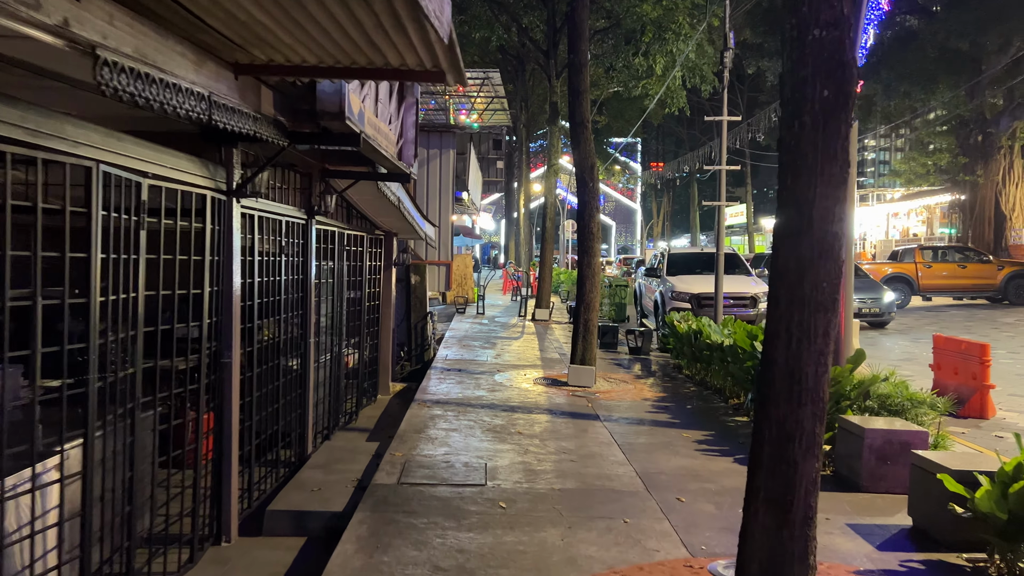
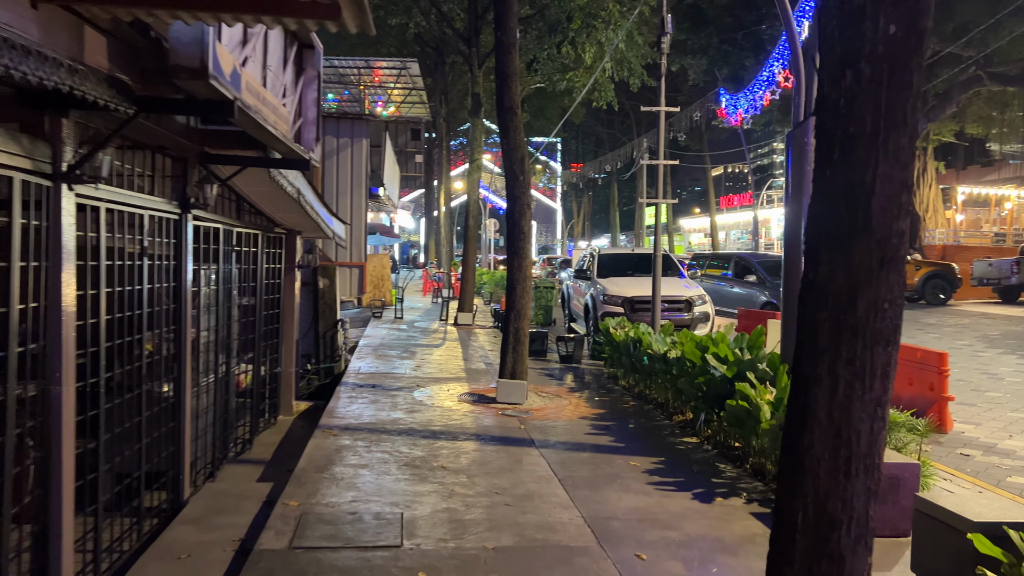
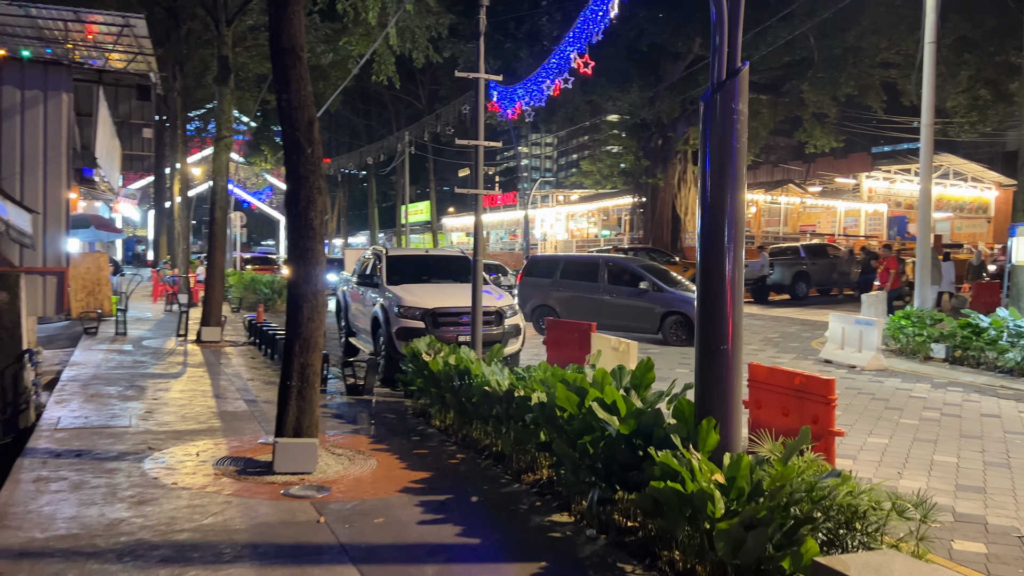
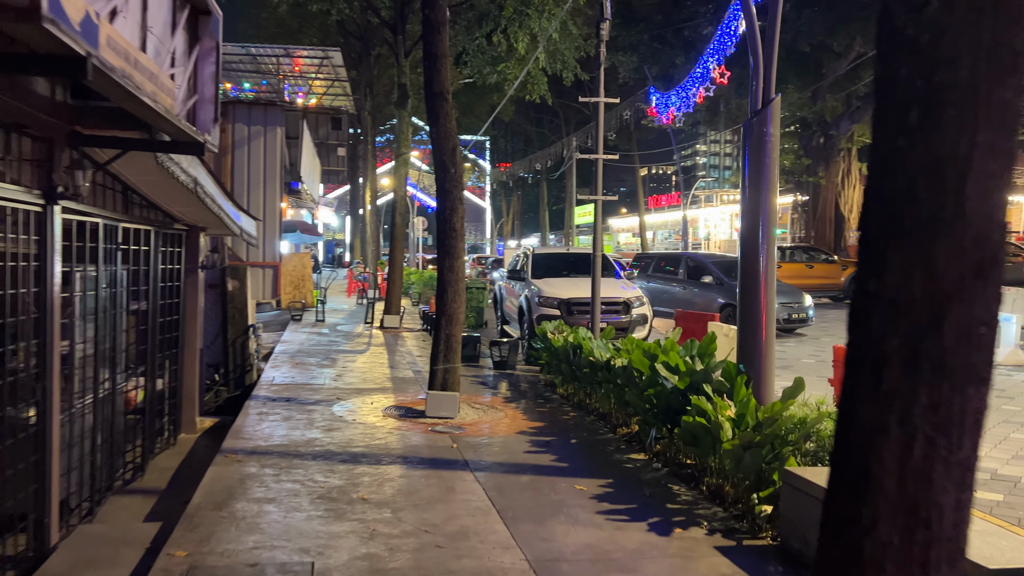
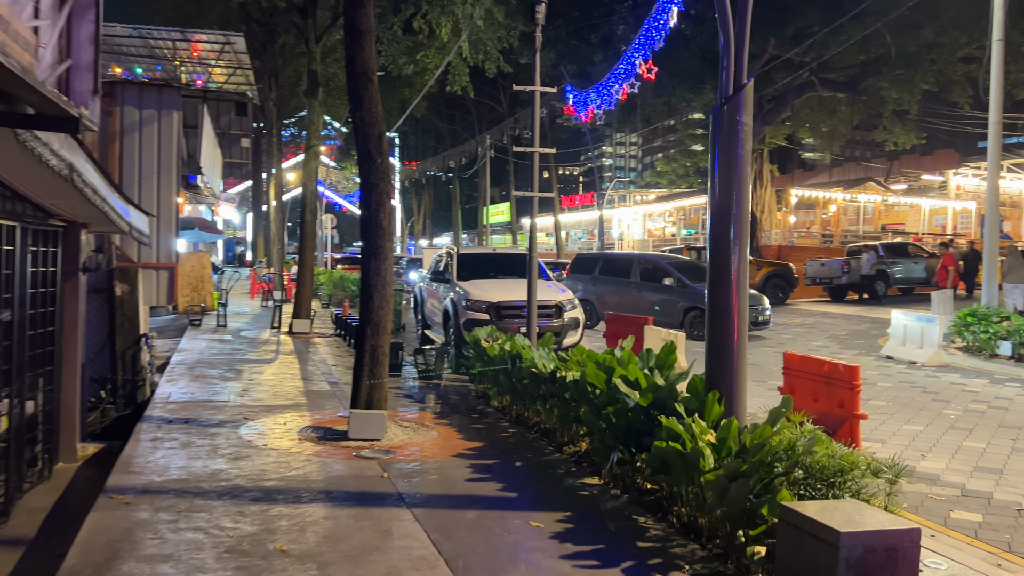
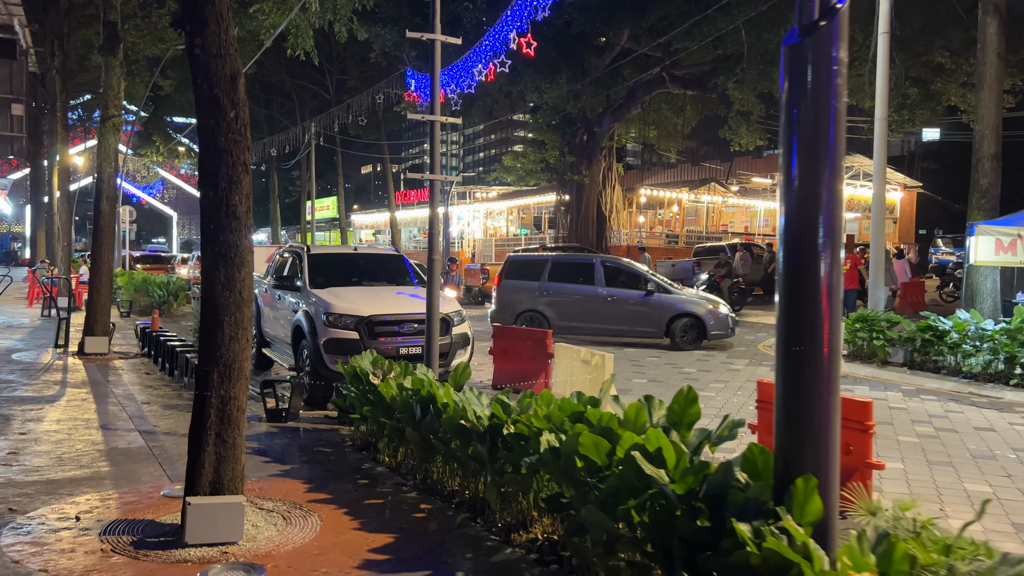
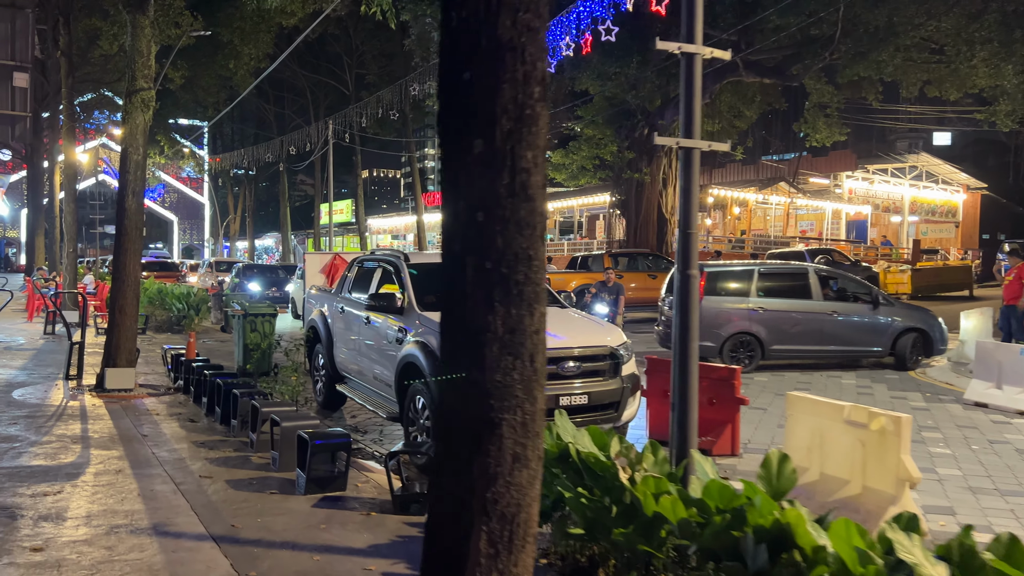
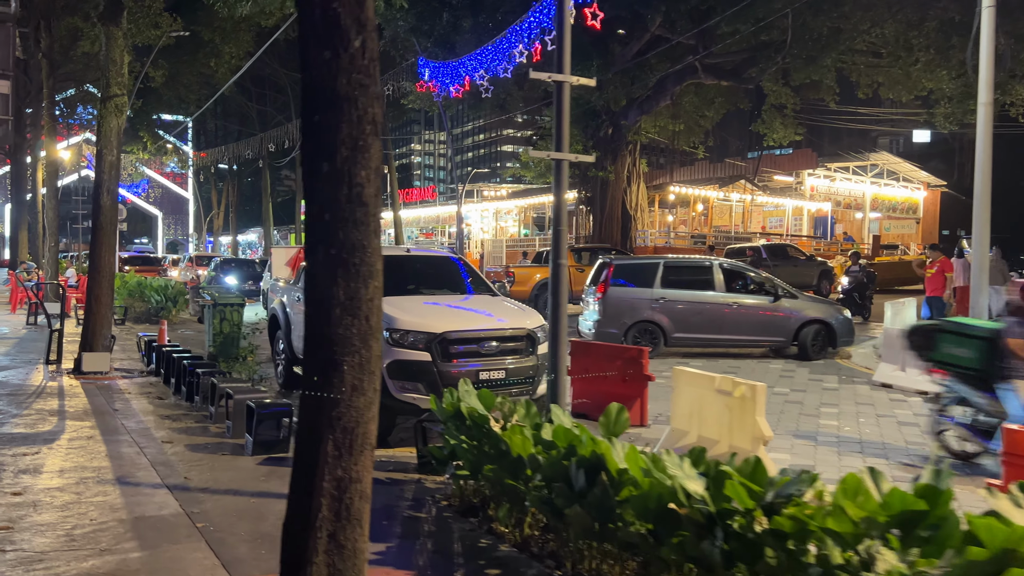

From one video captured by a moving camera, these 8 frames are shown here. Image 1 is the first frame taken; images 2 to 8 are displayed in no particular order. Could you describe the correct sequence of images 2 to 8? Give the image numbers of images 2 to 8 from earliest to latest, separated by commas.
2, 4, 5, 3, 6, 8, 7
